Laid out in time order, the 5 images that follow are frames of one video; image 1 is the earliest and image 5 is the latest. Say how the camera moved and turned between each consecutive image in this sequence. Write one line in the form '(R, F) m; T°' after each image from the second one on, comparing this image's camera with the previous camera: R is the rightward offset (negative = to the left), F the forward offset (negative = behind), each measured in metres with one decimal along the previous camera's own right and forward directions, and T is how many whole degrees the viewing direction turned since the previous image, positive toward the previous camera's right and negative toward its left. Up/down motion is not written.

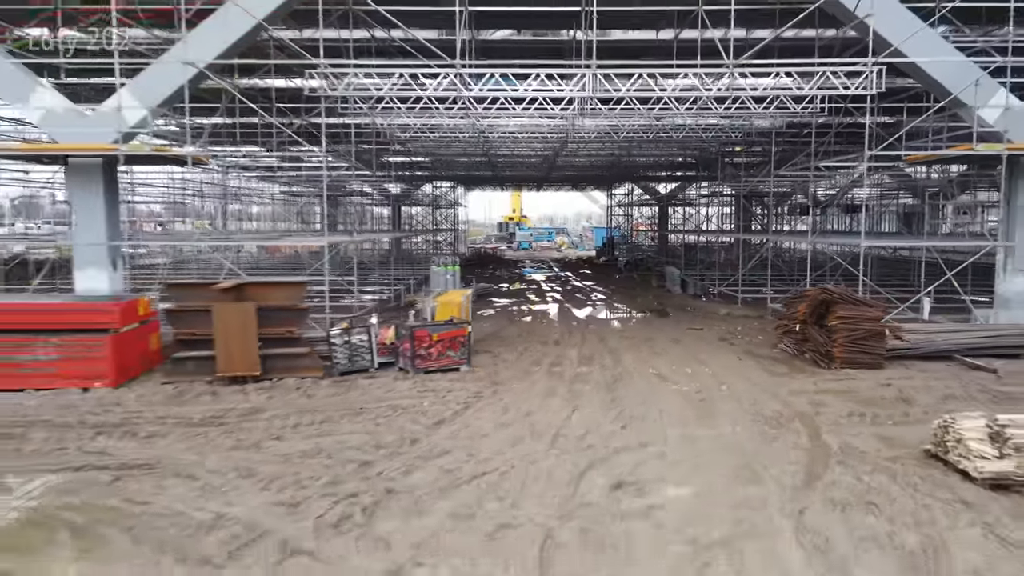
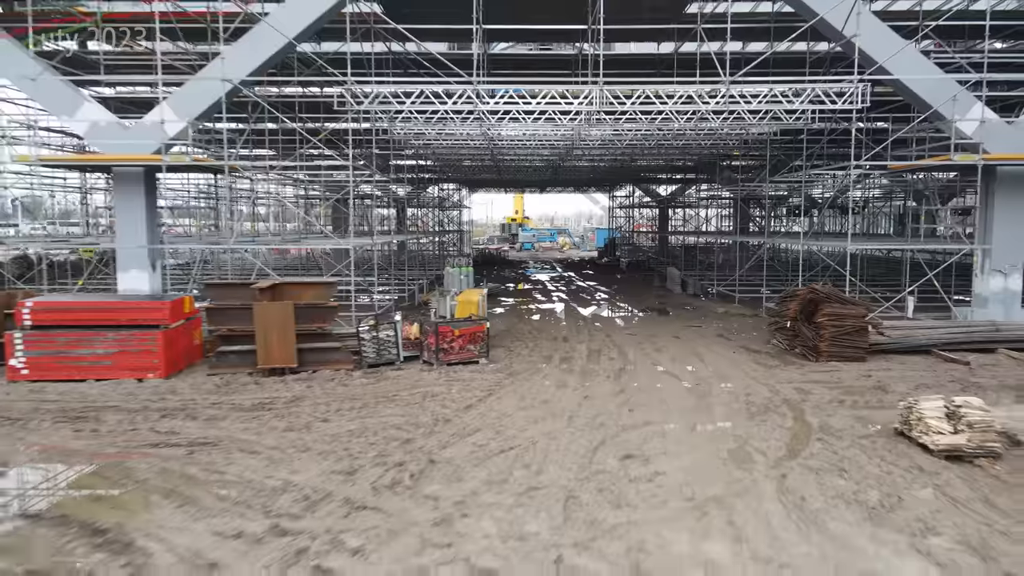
(-0.2, -0.8) m; 0°
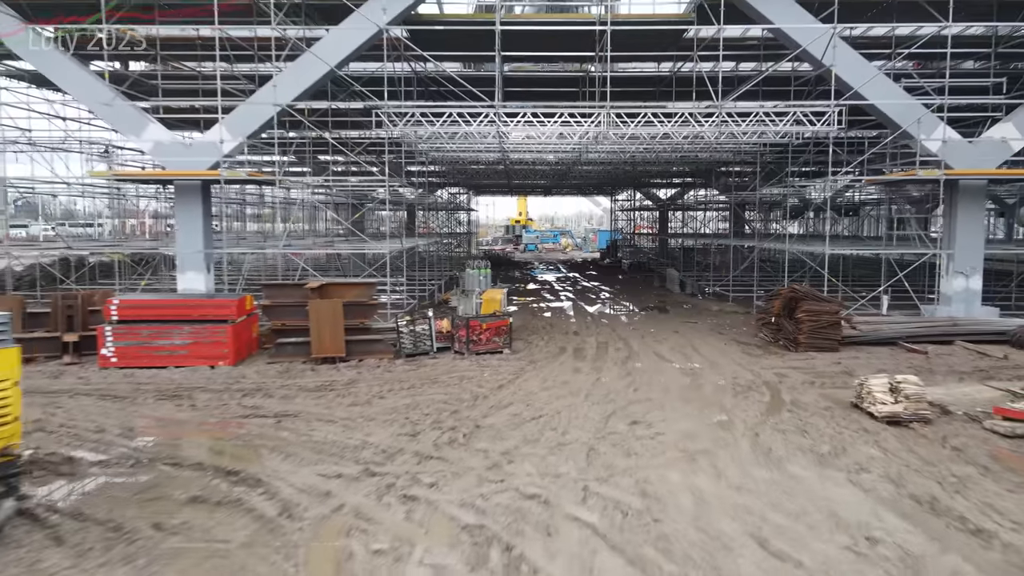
(-0.3, -1.5) m; 0°
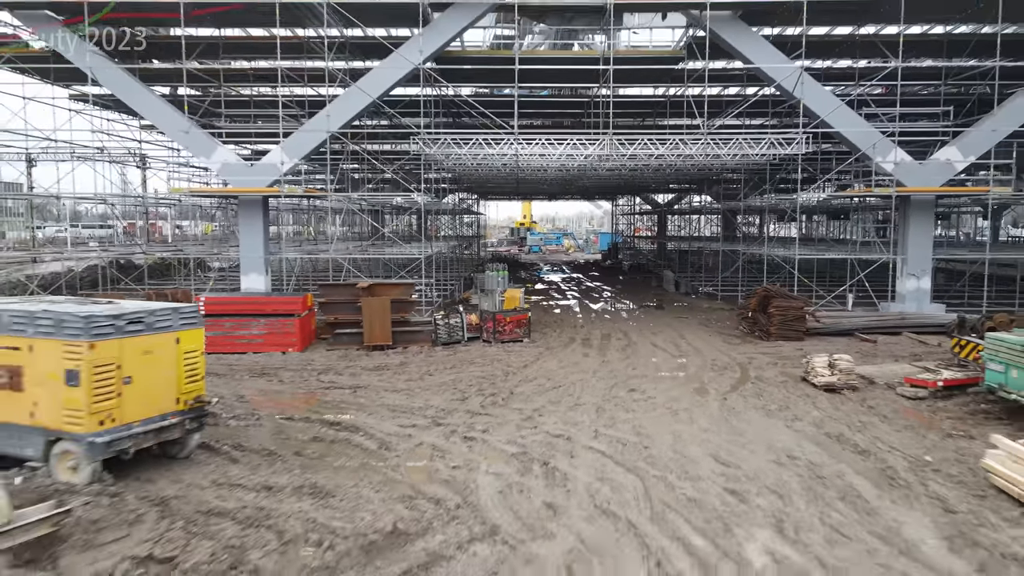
(-0.4, -2.2) m; 0°
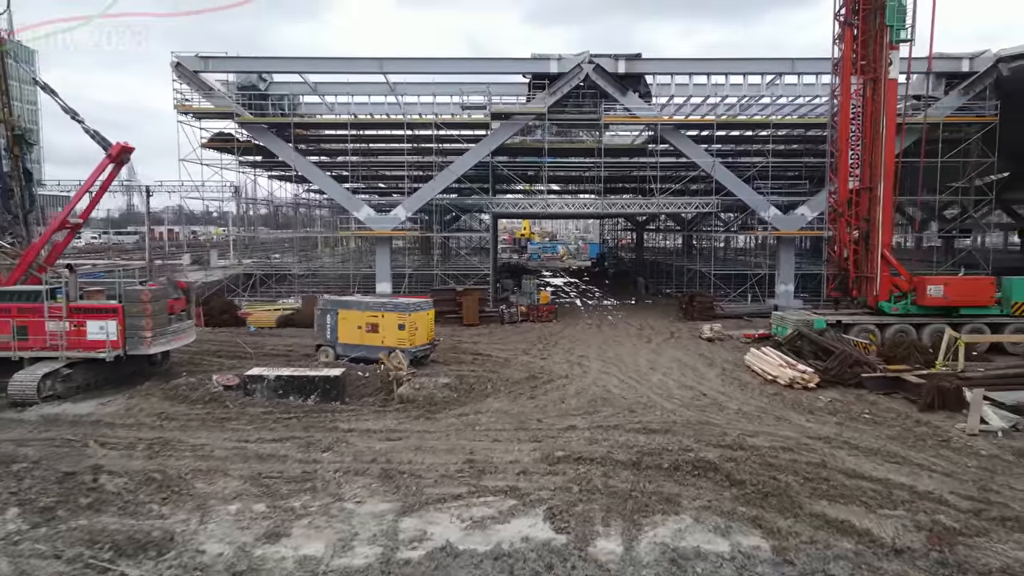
(-1.7, -10.1) m; +1°
